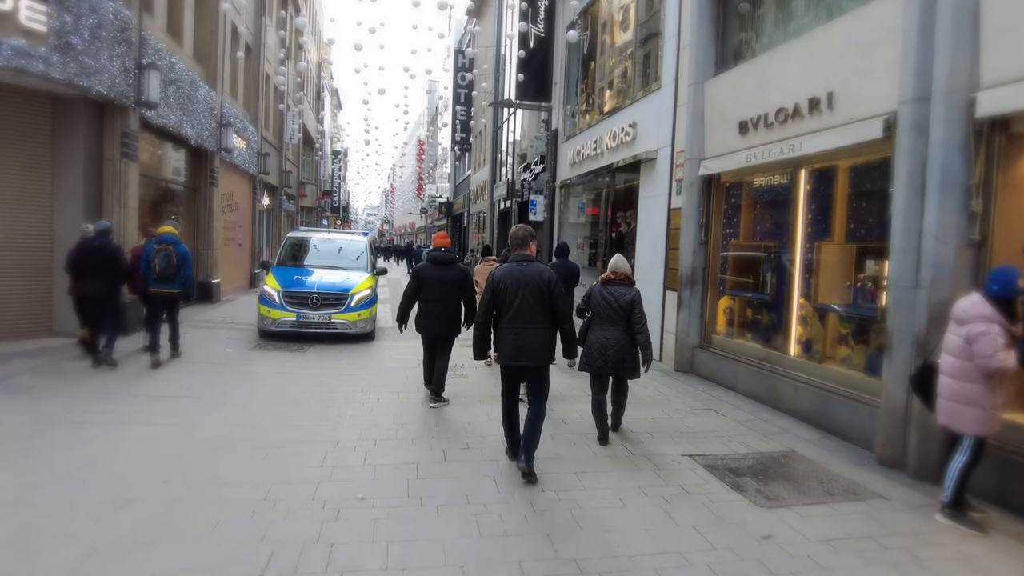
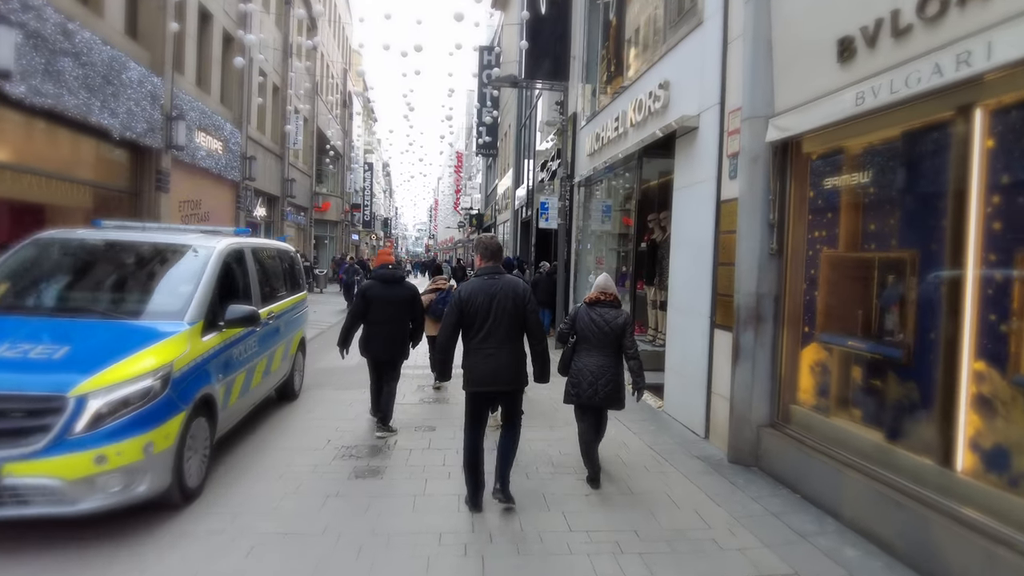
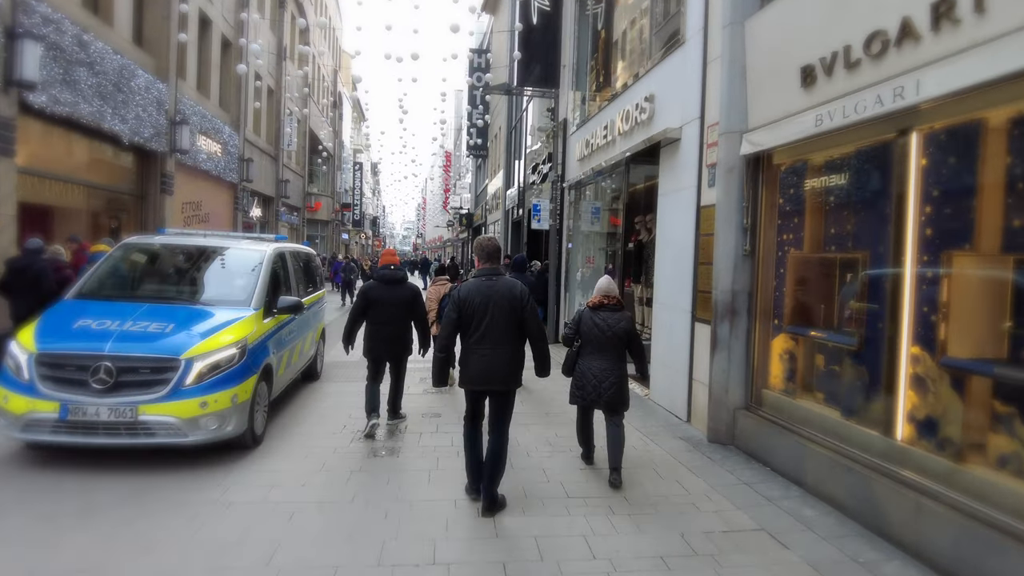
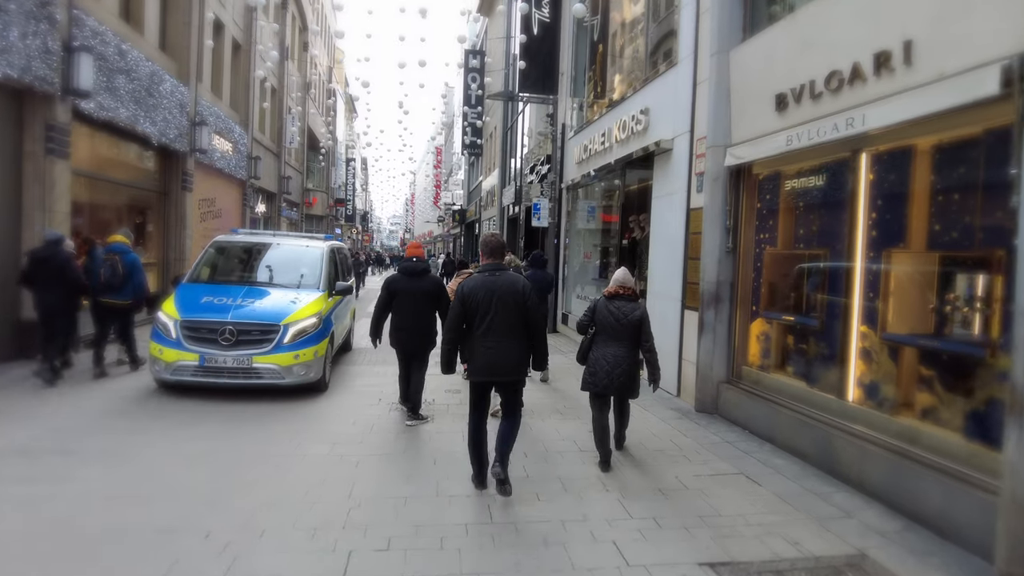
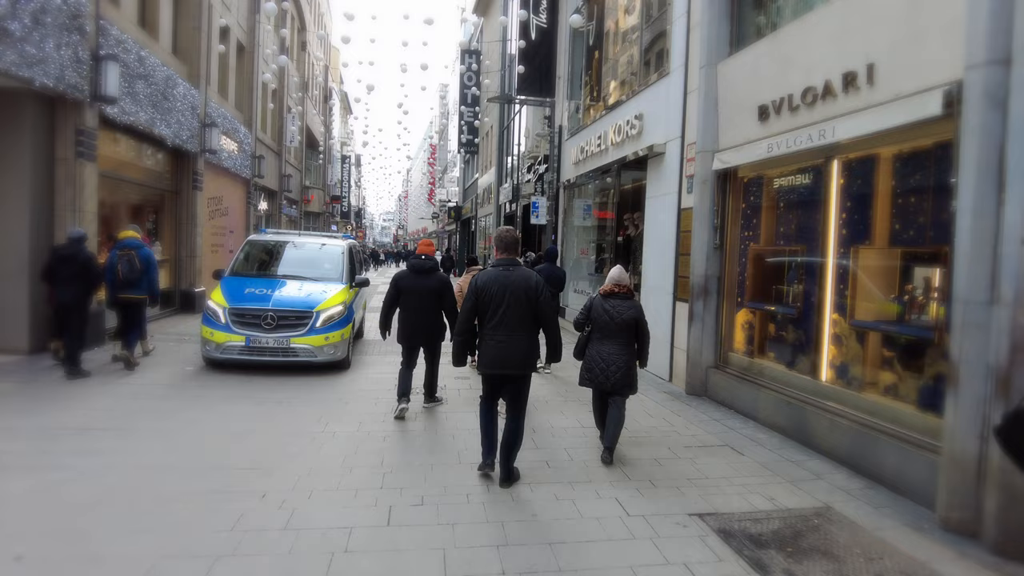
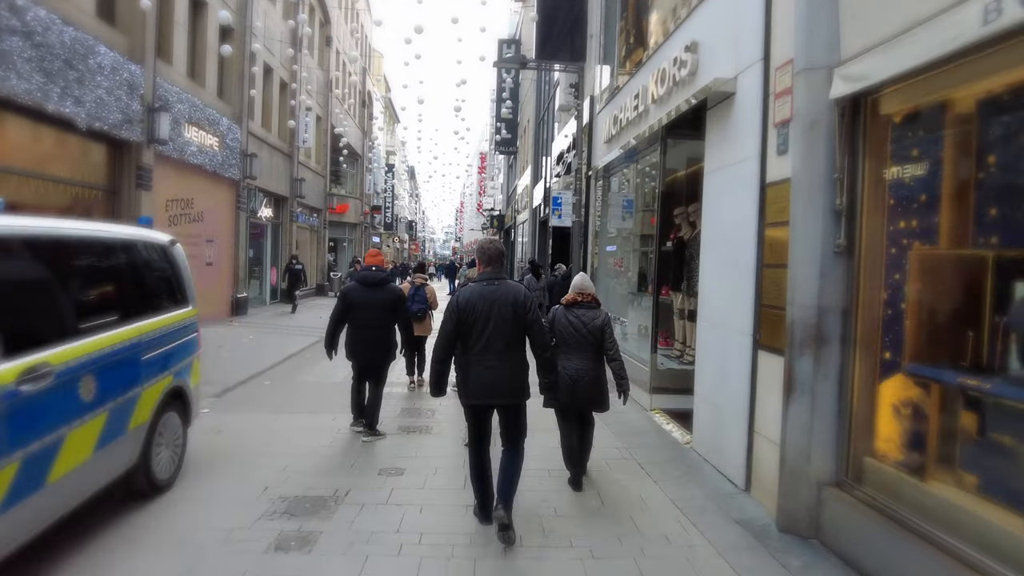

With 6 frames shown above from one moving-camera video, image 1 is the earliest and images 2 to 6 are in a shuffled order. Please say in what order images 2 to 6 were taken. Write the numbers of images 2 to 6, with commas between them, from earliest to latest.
5, 4, 3, 2, 6
